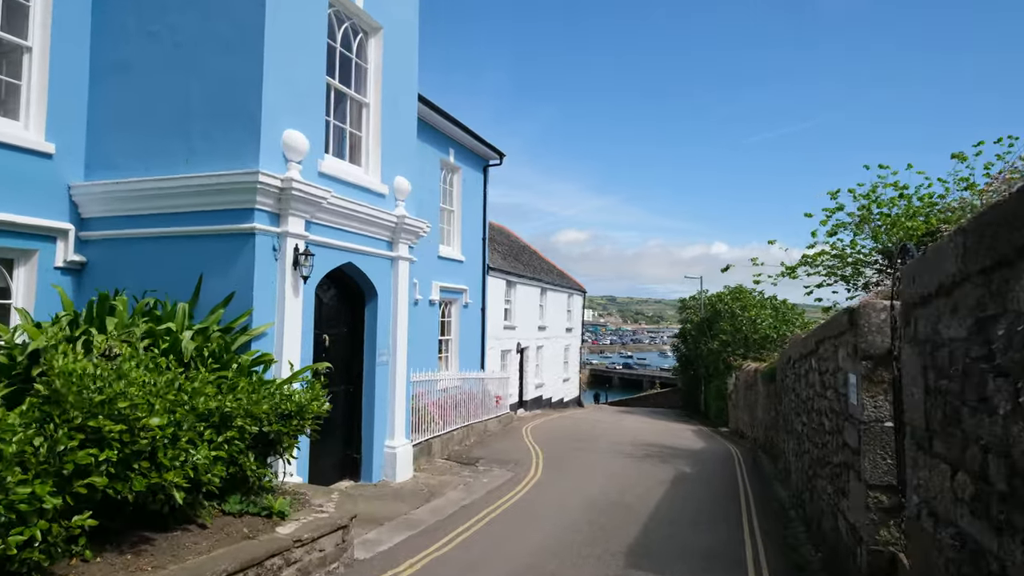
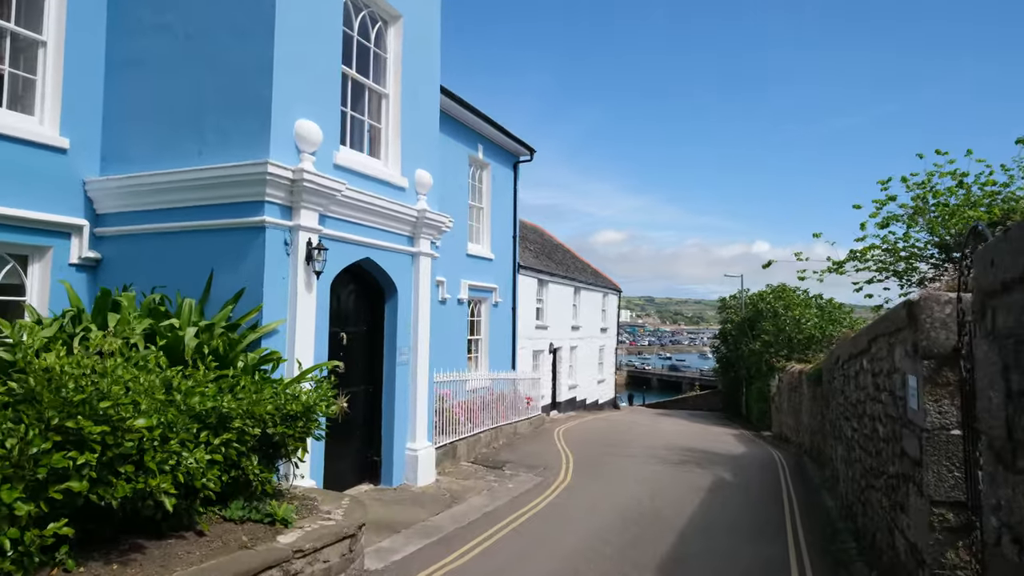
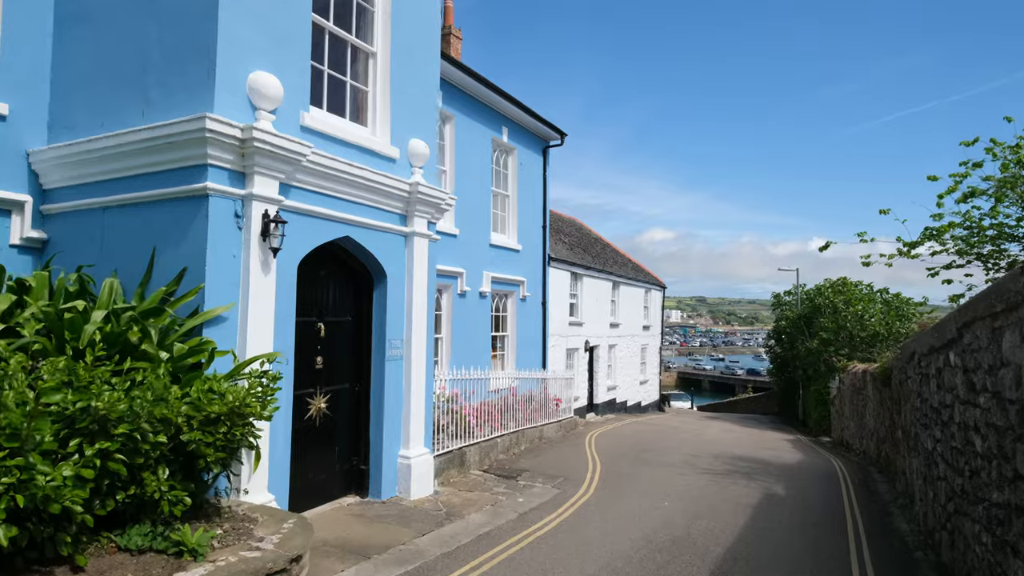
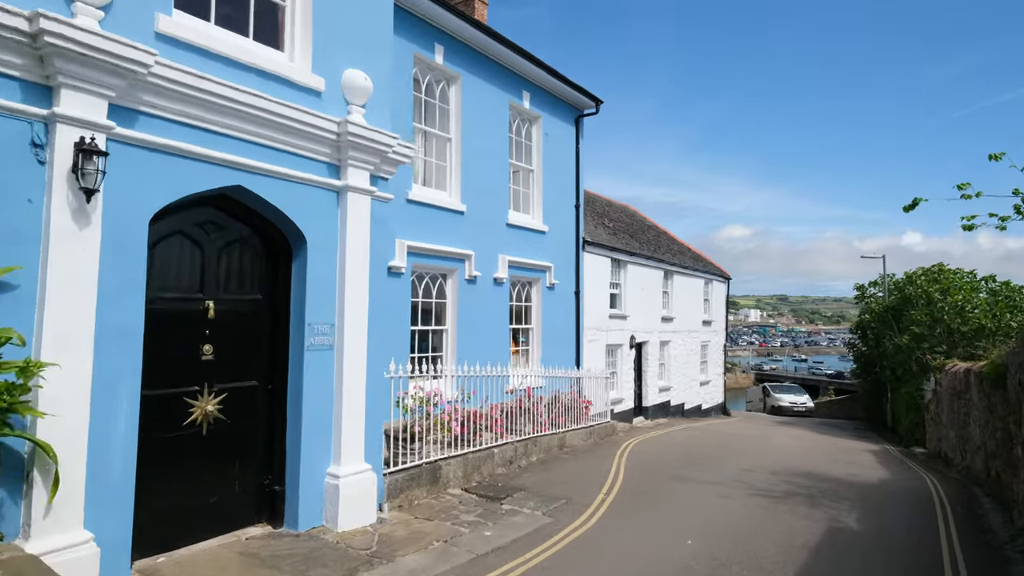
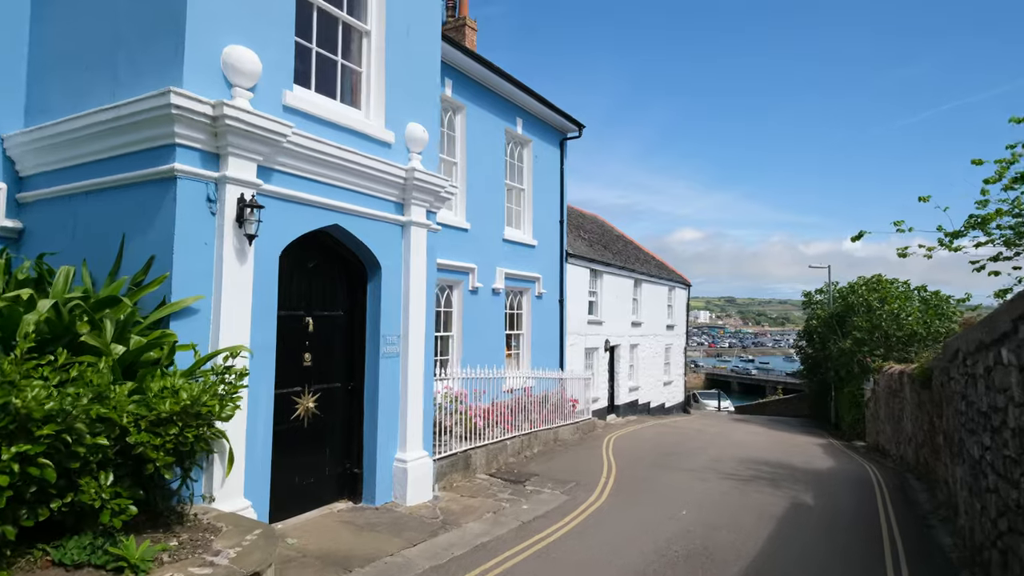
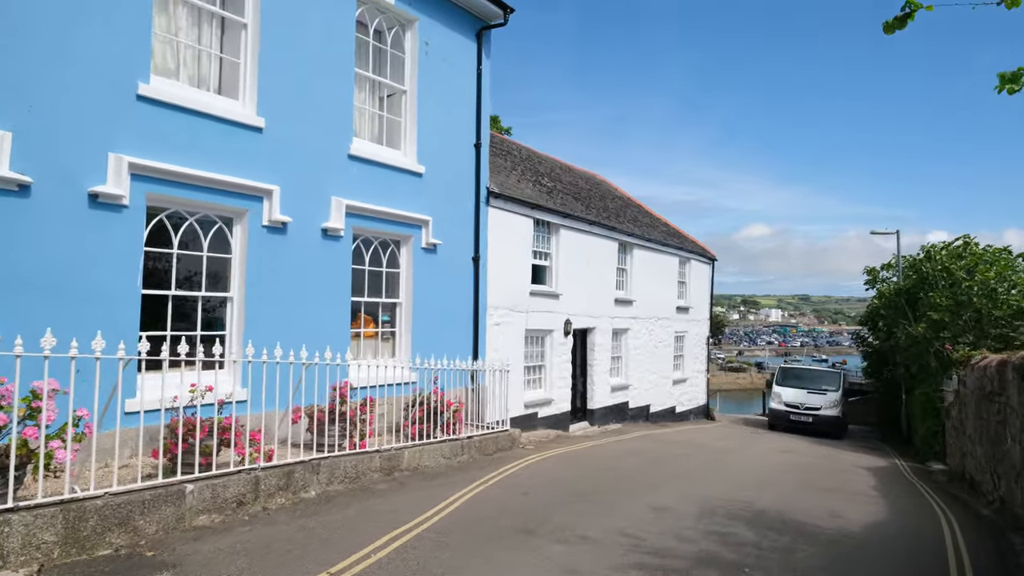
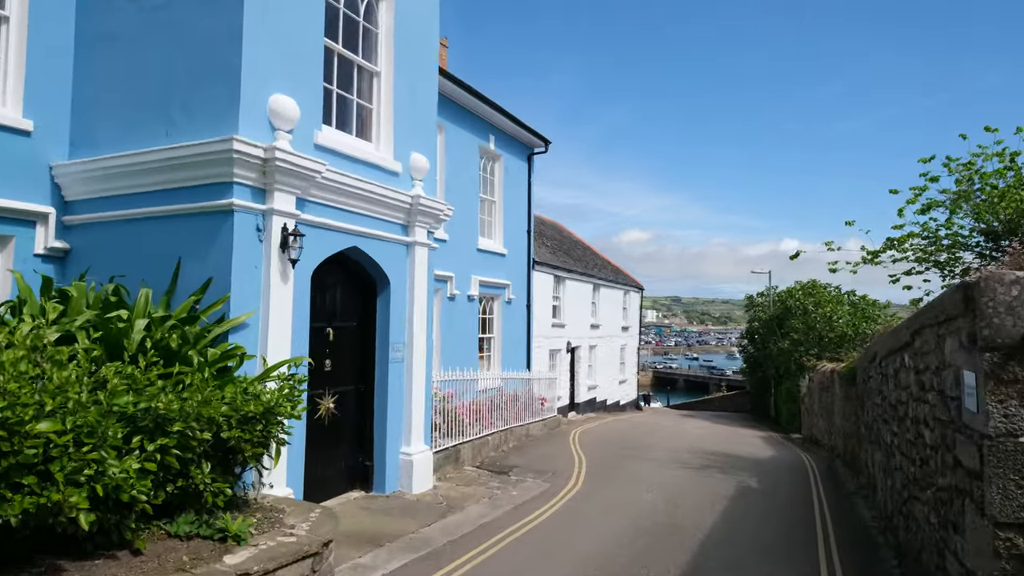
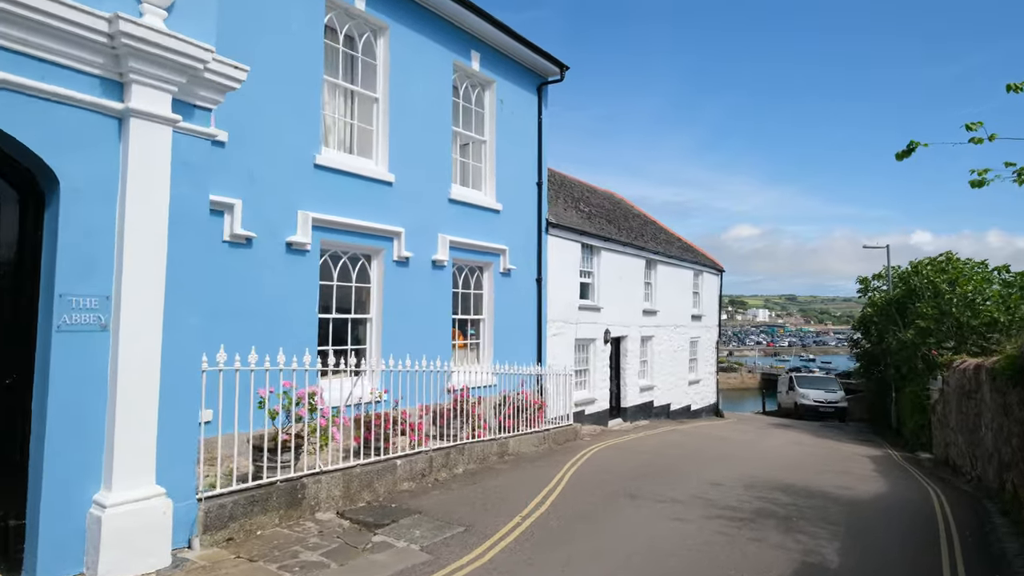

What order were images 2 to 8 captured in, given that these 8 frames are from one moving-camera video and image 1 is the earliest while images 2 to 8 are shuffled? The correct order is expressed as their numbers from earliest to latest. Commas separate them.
2, 7, 3, 5, 4, 8, 6
